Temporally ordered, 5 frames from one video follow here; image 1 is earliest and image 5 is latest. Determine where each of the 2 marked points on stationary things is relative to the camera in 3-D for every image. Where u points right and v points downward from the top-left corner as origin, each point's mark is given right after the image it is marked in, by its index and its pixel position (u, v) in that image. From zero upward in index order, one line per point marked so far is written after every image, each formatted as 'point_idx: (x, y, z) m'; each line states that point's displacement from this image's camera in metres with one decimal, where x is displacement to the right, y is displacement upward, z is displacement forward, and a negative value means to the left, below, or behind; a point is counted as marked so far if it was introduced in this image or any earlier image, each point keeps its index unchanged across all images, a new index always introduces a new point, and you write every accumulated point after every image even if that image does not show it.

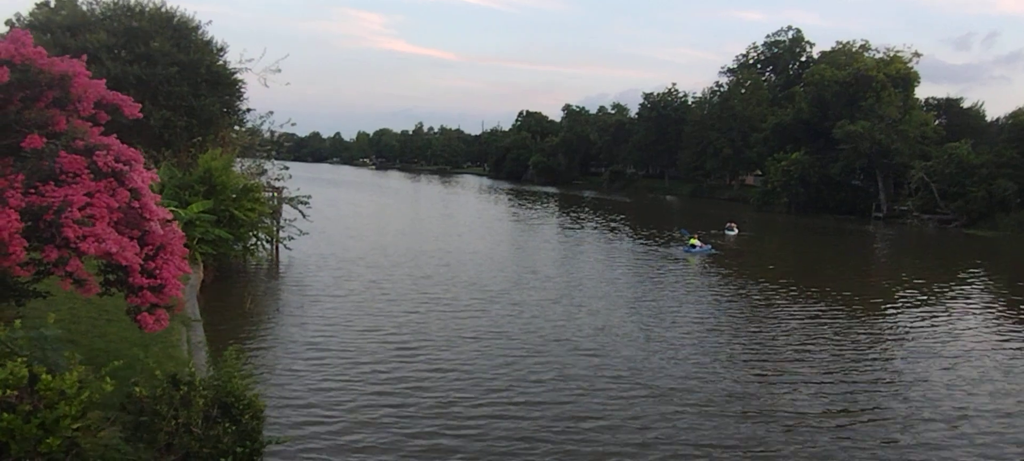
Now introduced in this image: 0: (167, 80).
0: (-9.0, +3.9, +18.9) m
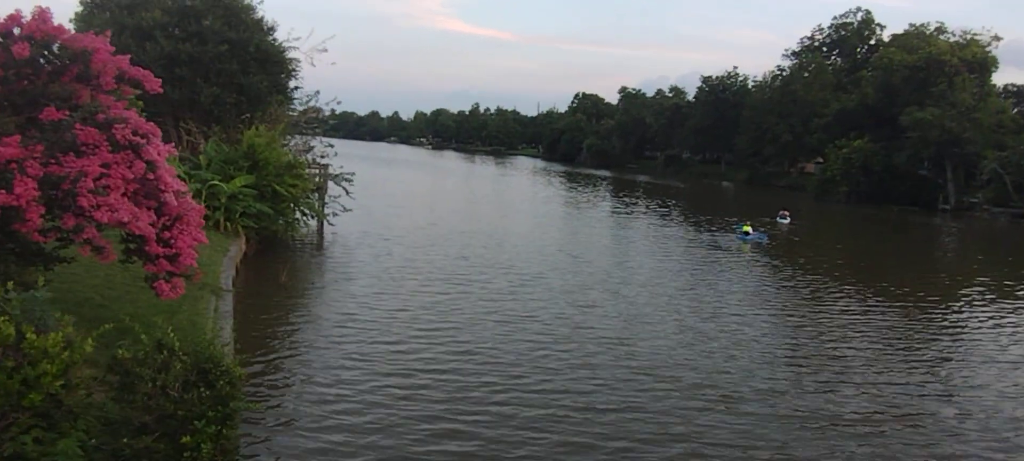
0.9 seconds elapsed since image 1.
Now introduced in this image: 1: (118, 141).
0: (-7.9, +4.6, +19.5) m
1: (-3.9, +0.9, +7.3) m
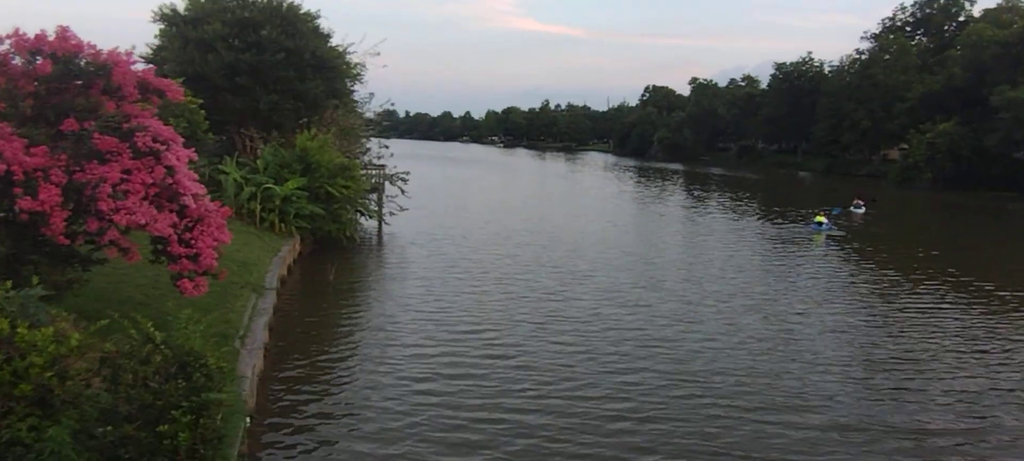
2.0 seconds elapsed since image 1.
0: (-6.6, +4.6, +20.3) m
1: (-4.0, +0.9, +7.7) m
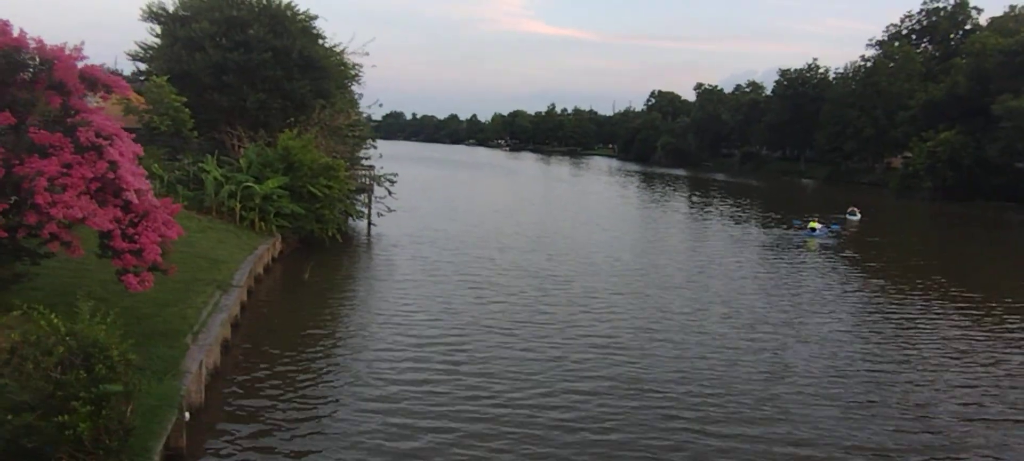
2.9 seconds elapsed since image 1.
0: (-7.0, +4.6, +20.4) m
1: (-4.6, +0.9, +7.8) m
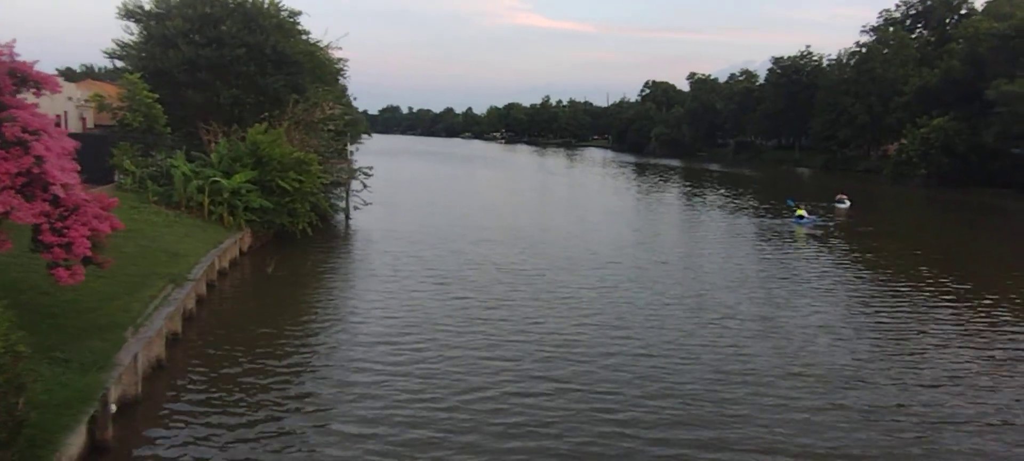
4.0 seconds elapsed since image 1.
0: (-7.8, +4.8, +20.5) m
1: (-5.5, +1.0, +7.8) m
